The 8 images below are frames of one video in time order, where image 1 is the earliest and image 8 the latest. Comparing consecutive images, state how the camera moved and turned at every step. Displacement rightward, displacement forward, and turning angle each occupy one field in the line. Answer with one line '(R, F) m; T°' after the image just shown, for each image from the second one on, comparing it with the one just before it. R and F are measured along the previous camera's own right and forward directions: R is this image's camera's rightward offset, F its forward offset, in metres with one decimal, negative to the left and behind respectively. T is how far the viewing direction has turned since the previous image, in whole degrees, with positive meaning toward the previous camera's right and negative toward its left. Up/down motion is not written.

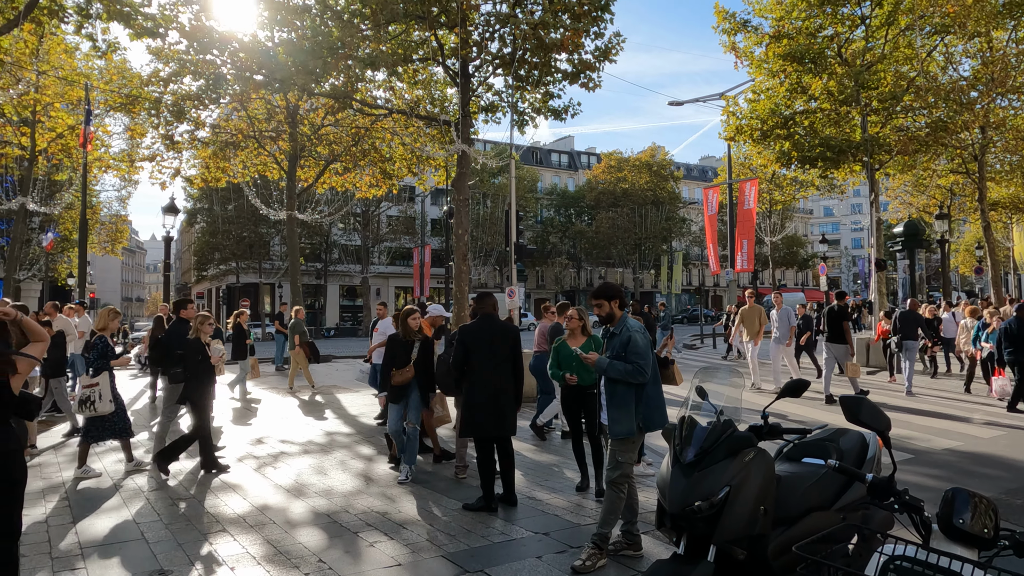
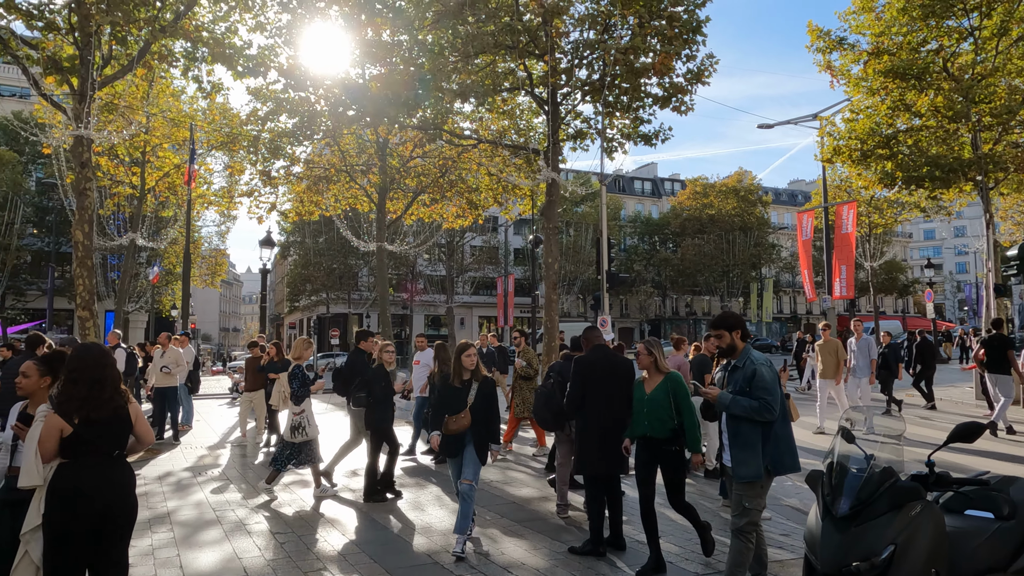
(-0.2, +0.3) m; -6°
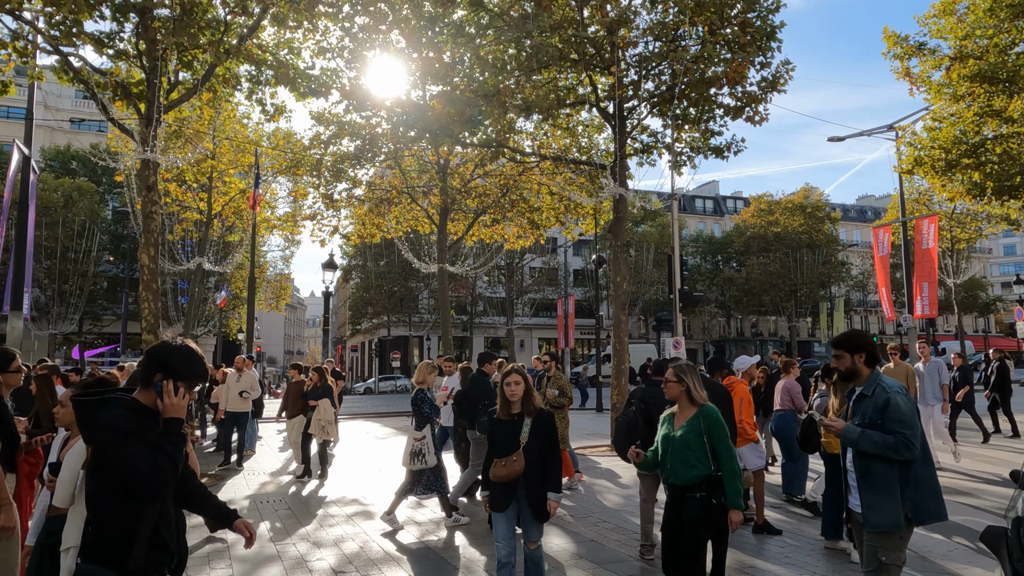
(-0.2, +0.6) m; -4°
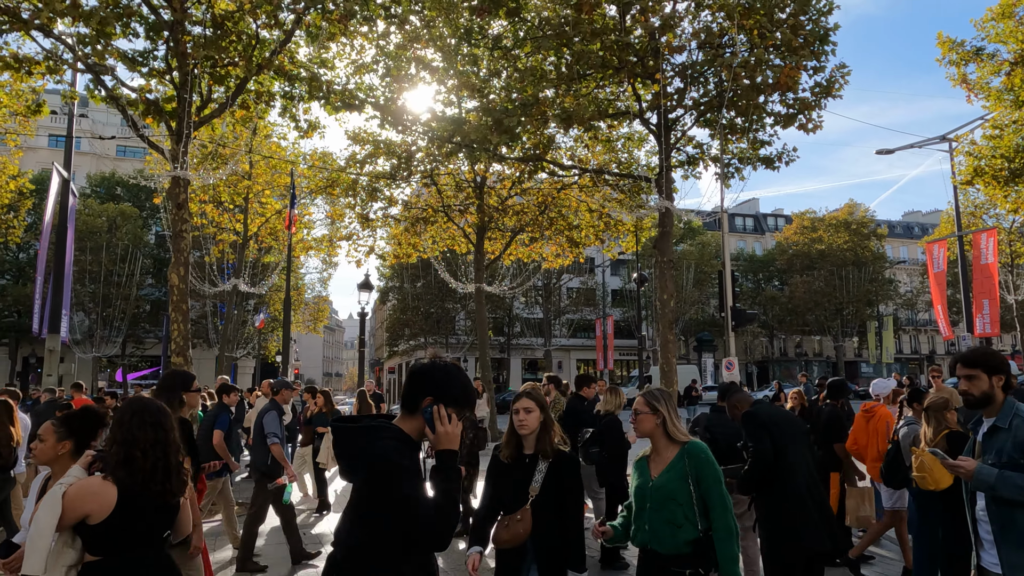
(-0.1, +0.7) m; -3°
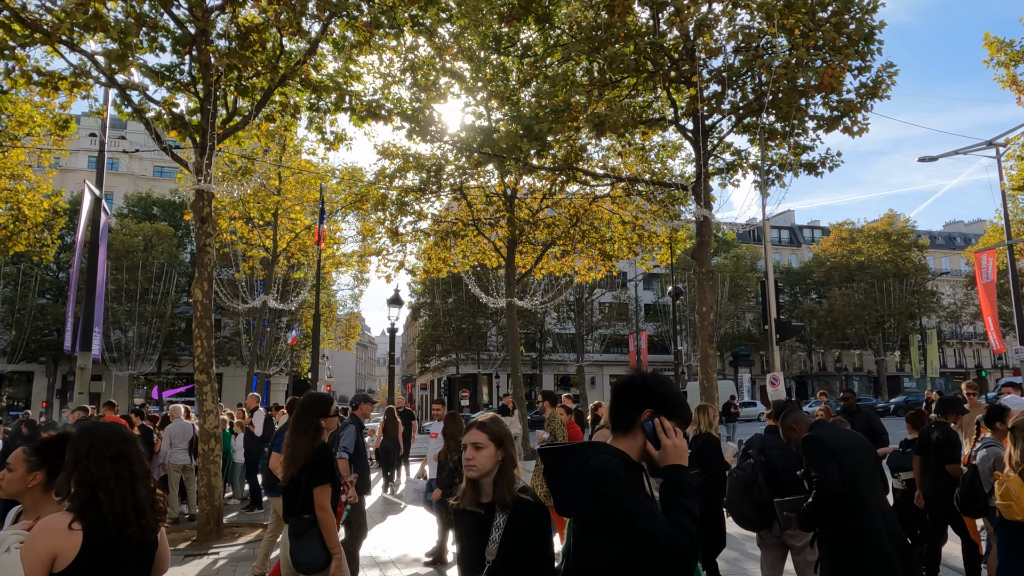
(0.0, +0.5) m; -2°
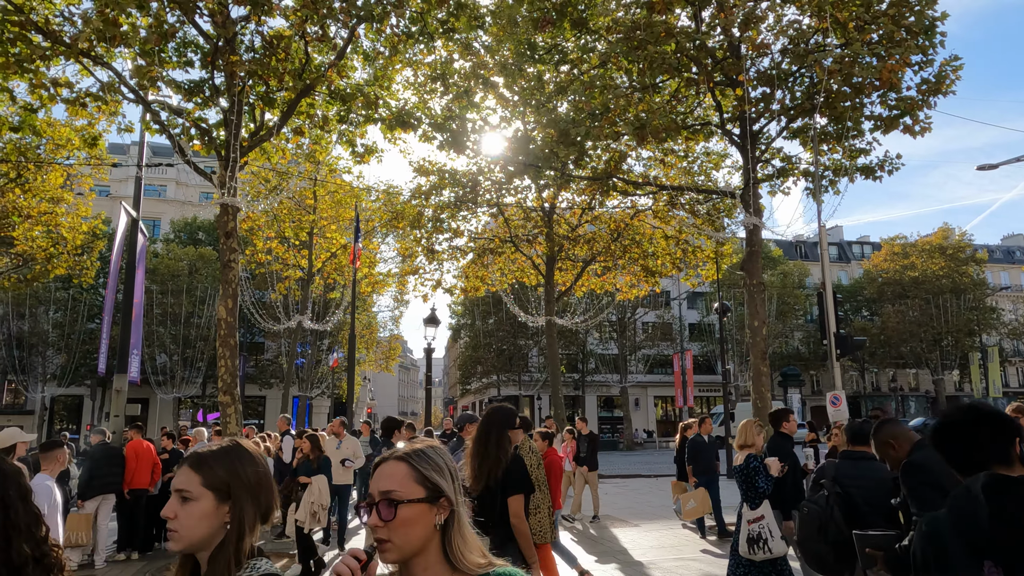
(+0.1, +0.7) m; -3°
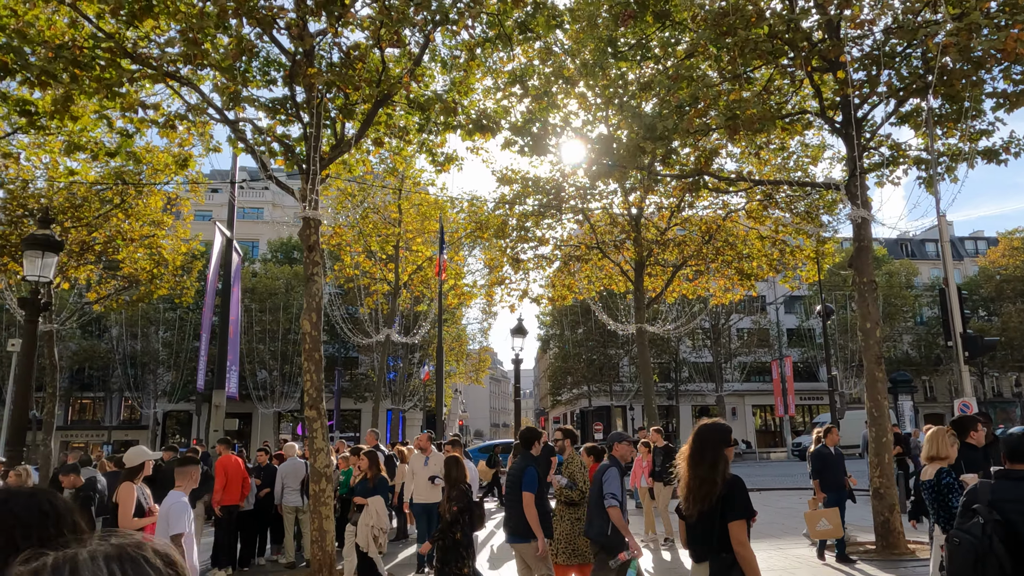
(0.0, +0.5) m; -7°
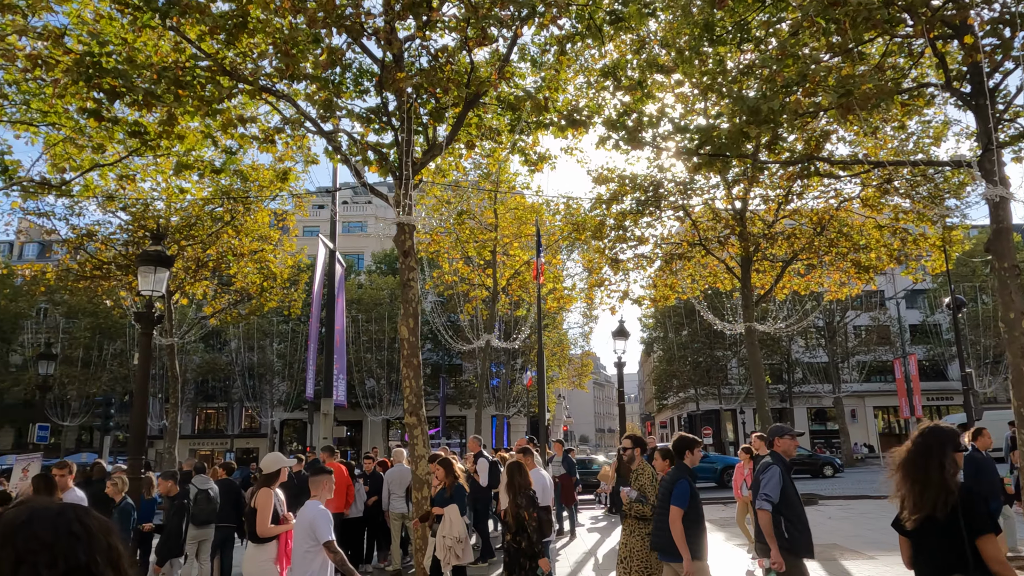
(0.0, +0.4) m; -8°
